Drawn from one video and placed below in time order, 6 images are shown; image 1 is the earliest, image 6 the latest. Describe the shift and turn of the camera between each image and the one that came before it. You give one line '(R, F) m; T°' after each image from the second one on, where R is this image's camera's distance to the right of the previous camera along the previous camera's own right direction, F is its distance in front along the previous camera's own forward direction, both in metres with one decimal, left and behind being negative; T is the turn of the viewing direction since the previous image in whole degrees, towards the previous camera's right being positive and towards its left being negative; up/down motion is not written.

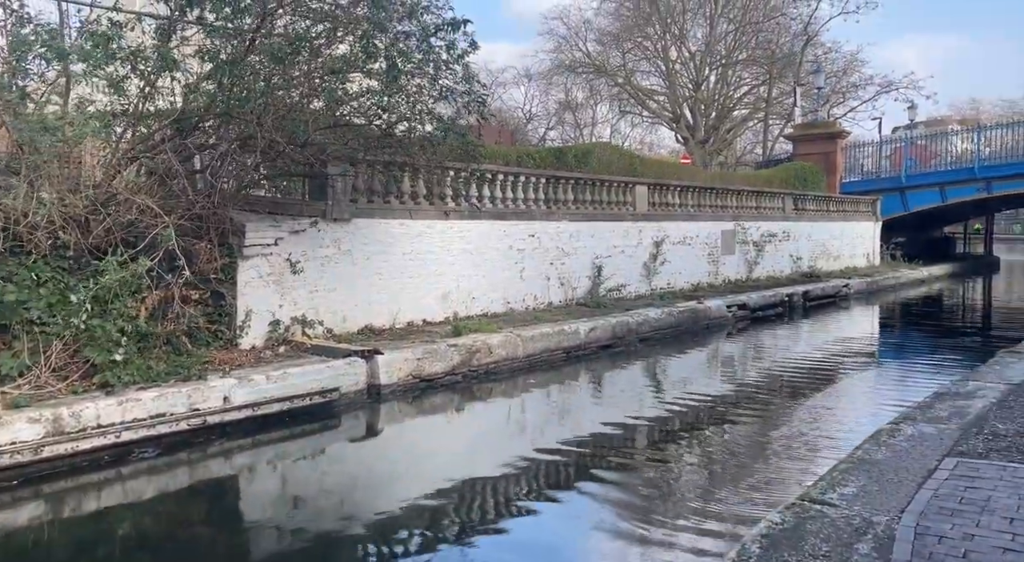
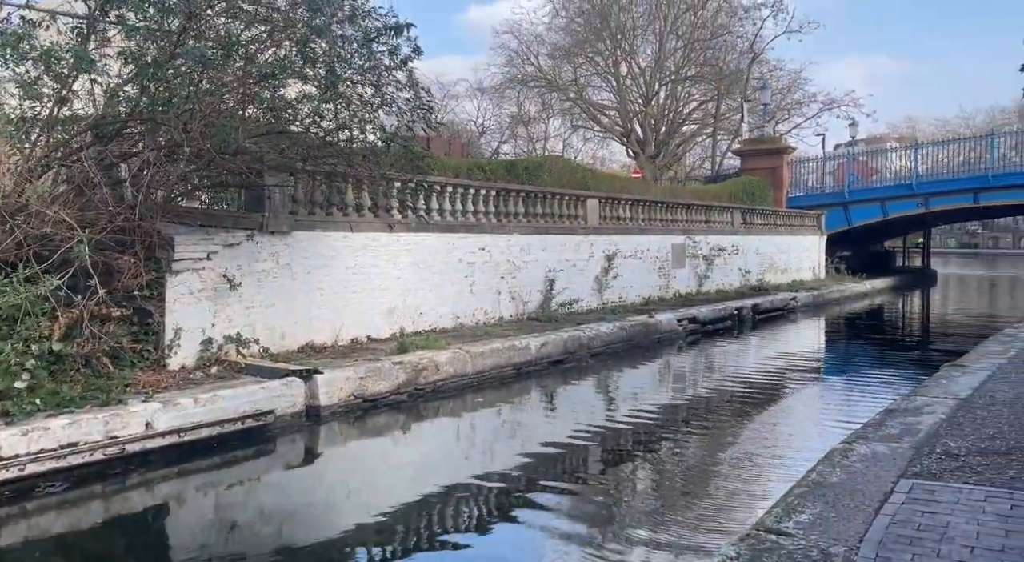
(0.0, +0.2) m; +3°
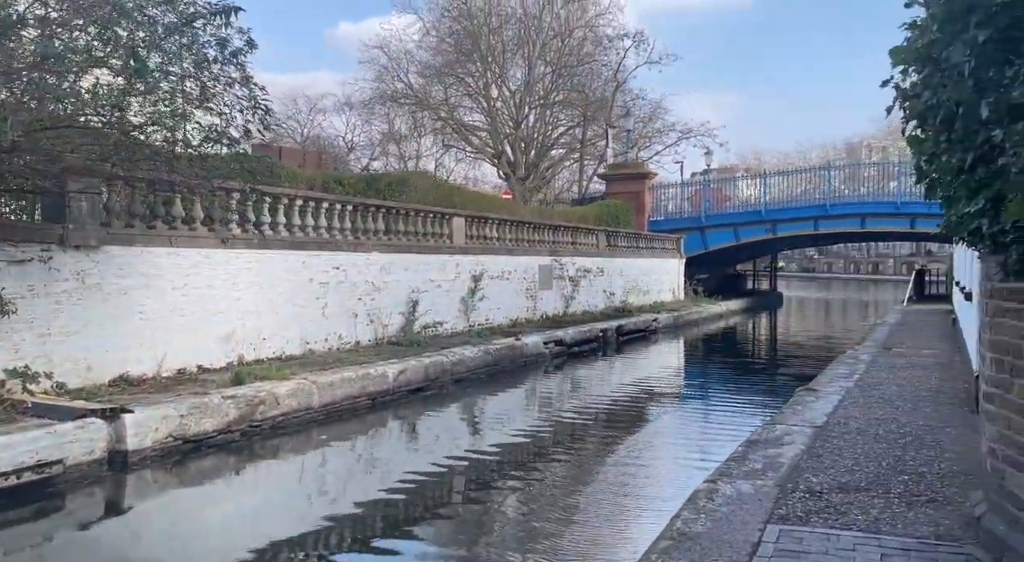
(+0.1, +0.5) m; +8°
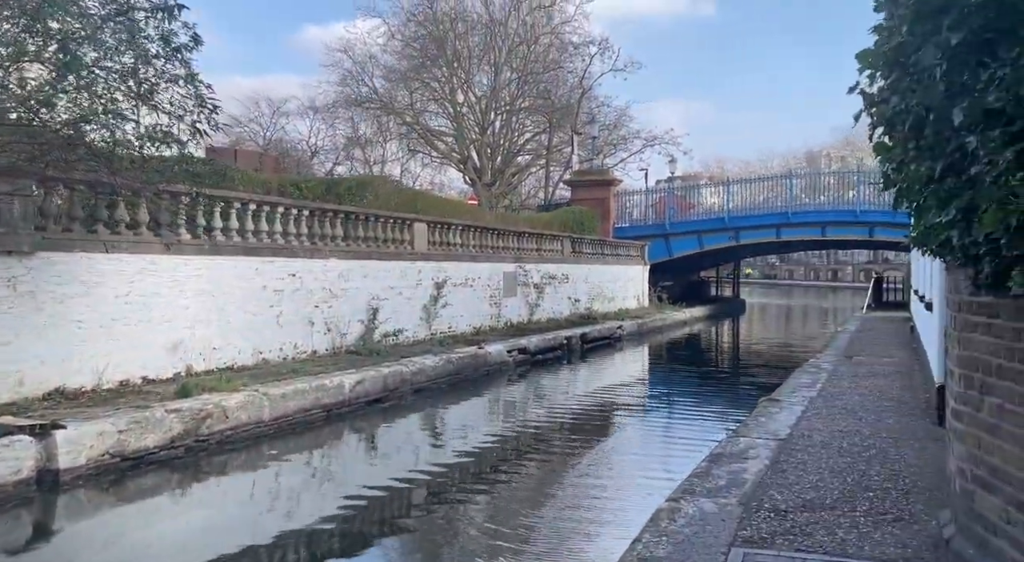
(0.0, +0.2) m; +2°
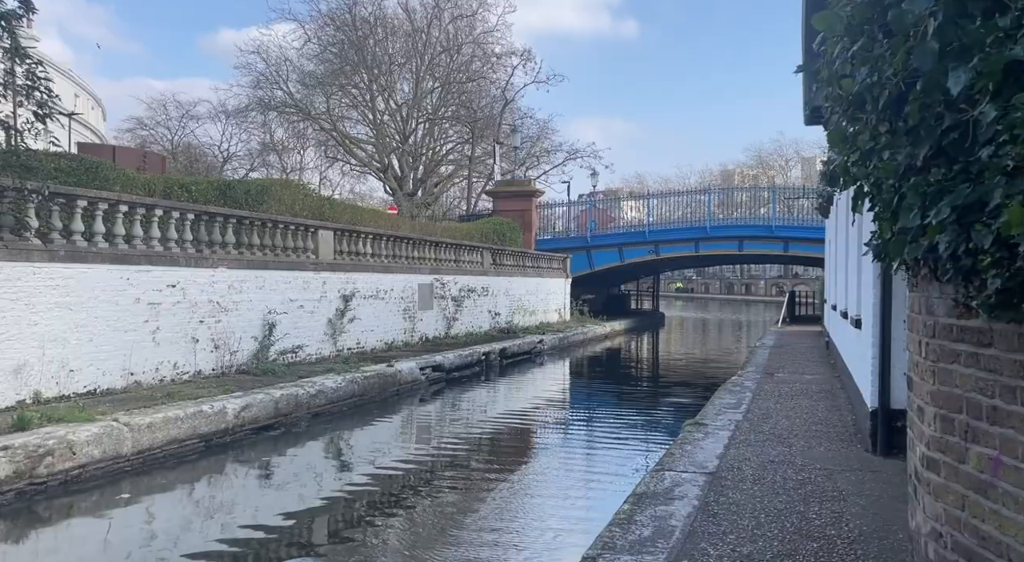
(+0.2, +0.9) m; +5°
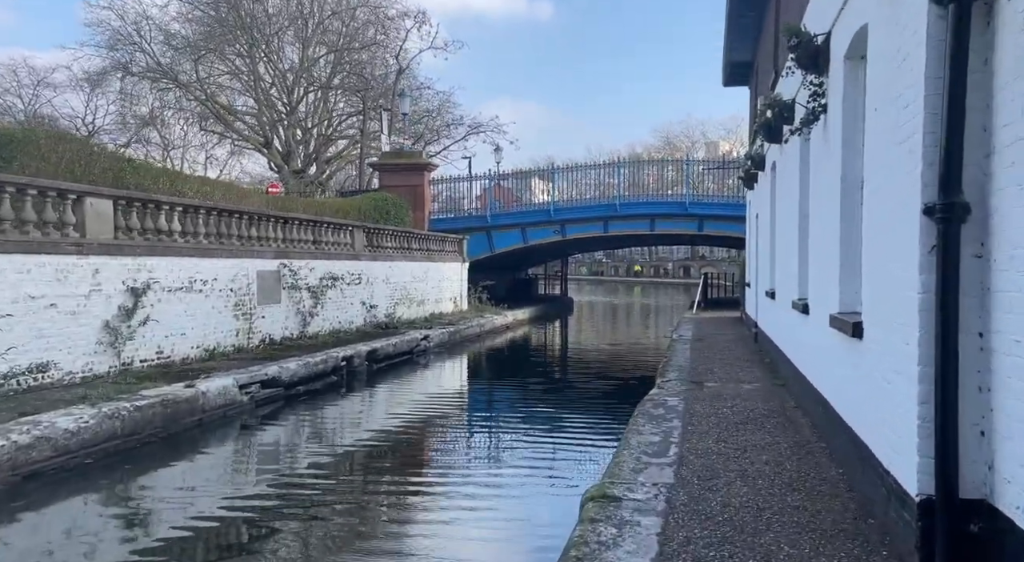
(+0.8, +3.9) m; +5°
